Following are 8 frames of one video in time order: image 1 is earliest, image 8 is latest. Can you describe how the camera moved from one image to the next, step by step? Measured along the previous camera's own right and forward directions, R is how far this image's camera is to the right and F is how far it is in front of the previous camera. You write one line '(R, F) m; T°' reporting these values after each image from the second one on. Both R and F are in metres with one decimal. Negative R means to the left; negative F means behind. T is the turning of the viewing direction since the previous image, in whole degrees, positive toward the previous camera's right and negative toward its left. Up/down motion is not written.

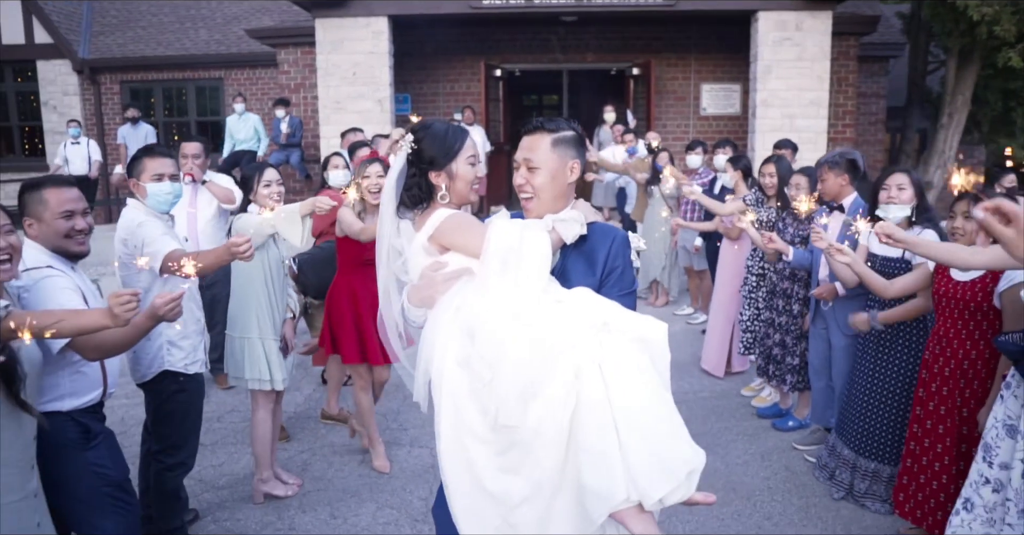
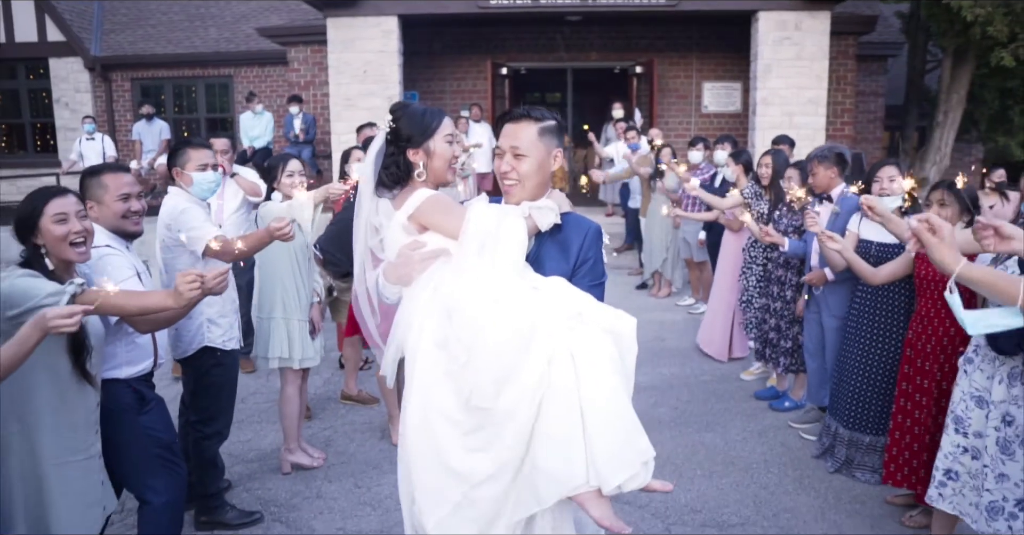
(-0.1, -0.3) m; 0°
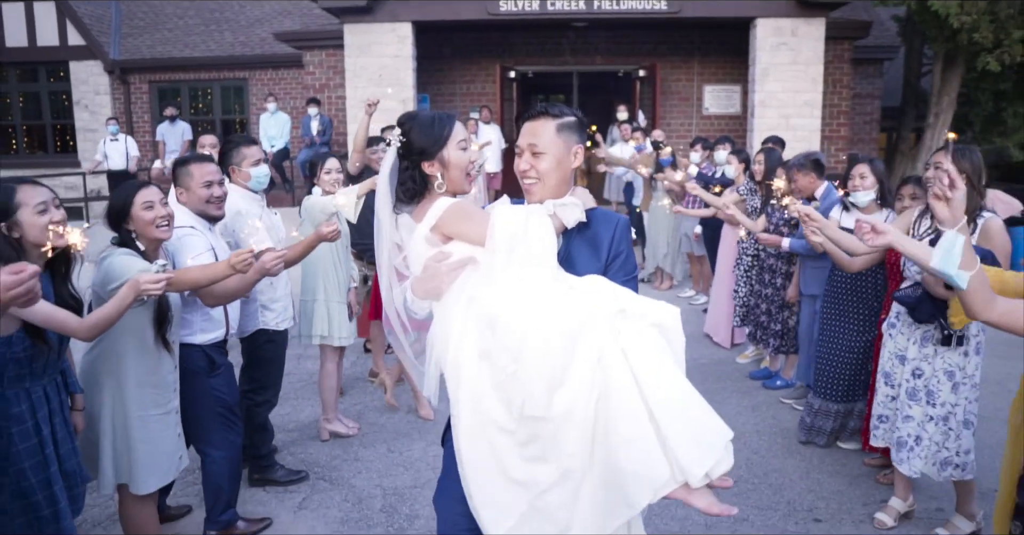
(-0.1, -0.5) m; 0°
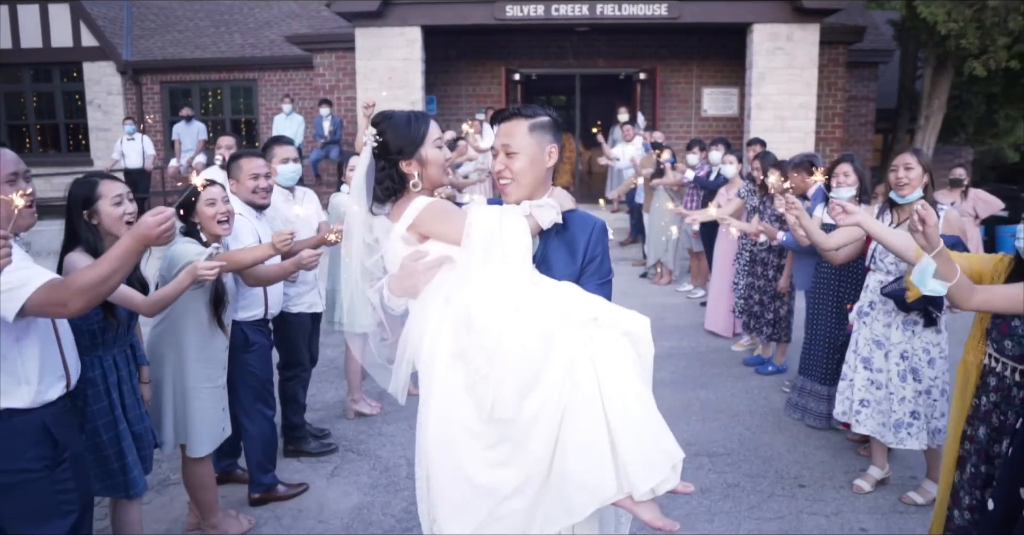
(-0.1, -0.4) m; 0°
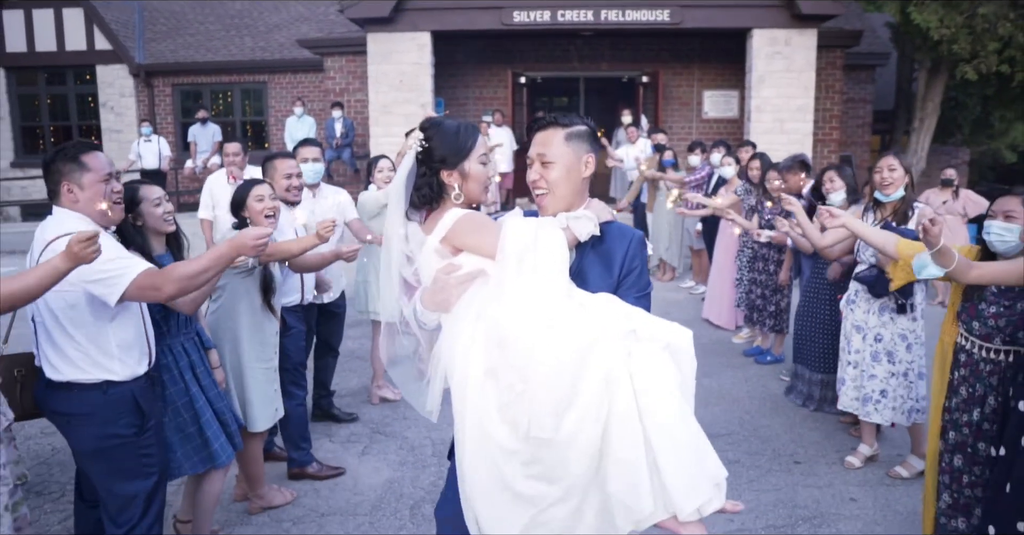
(-0.1, -0.4) m; 0°
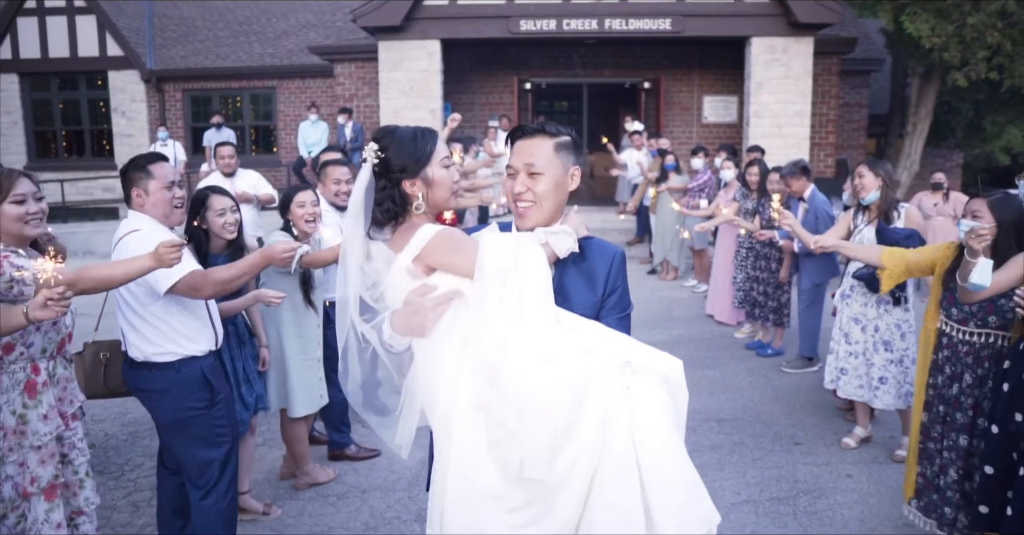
(-0.2, -0.4) m; 0°
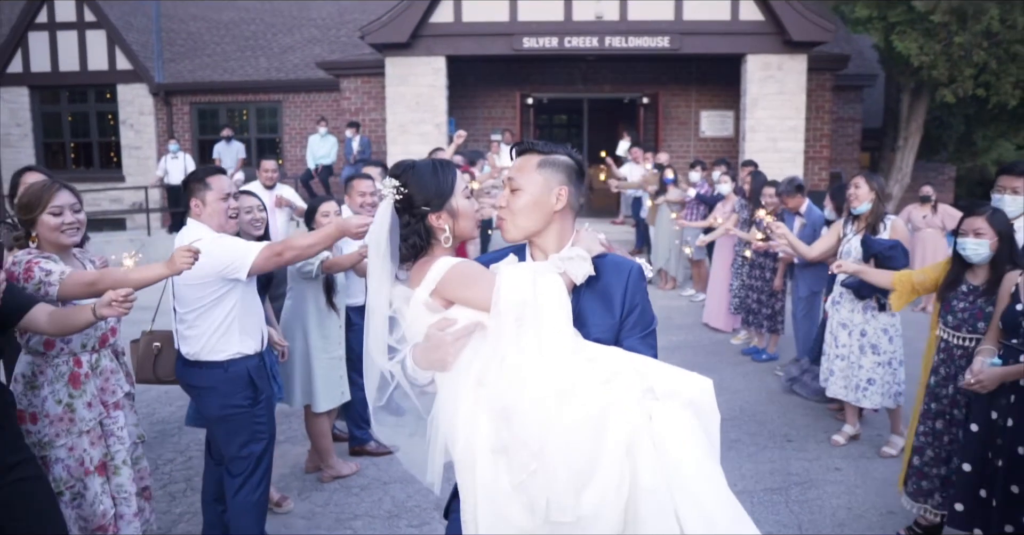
(-0.1, -0.3) m; 0°
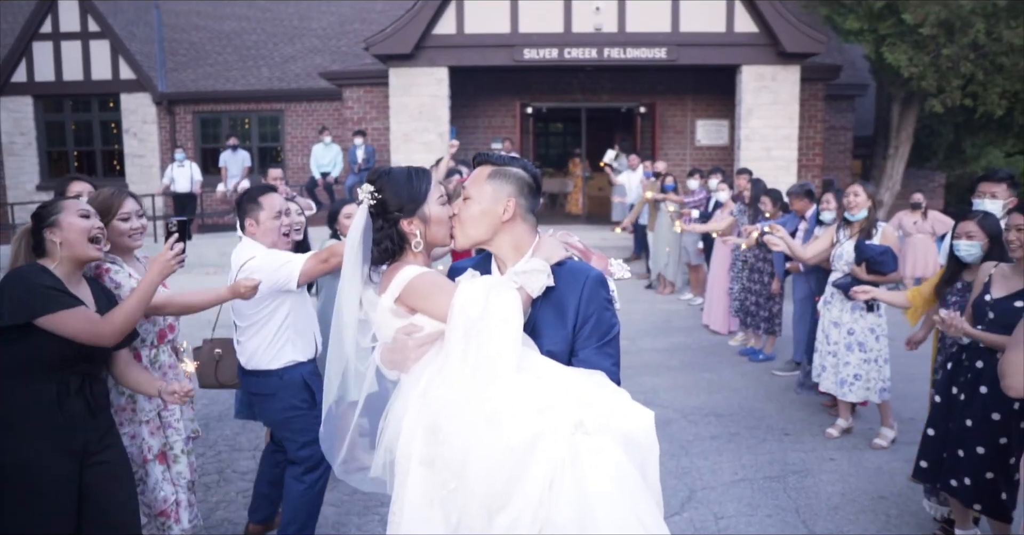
(-0.1, -0.3) m; 0°
